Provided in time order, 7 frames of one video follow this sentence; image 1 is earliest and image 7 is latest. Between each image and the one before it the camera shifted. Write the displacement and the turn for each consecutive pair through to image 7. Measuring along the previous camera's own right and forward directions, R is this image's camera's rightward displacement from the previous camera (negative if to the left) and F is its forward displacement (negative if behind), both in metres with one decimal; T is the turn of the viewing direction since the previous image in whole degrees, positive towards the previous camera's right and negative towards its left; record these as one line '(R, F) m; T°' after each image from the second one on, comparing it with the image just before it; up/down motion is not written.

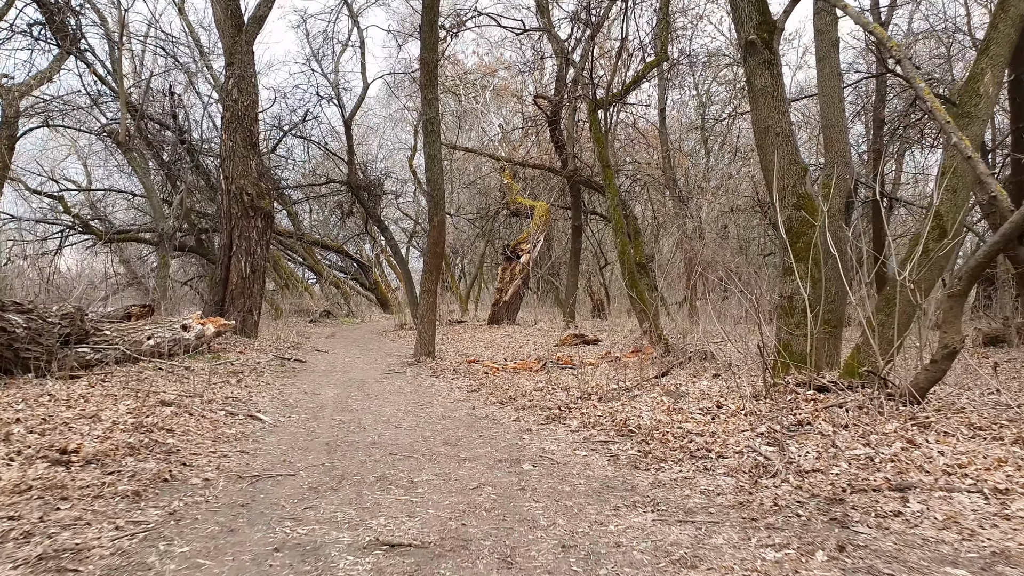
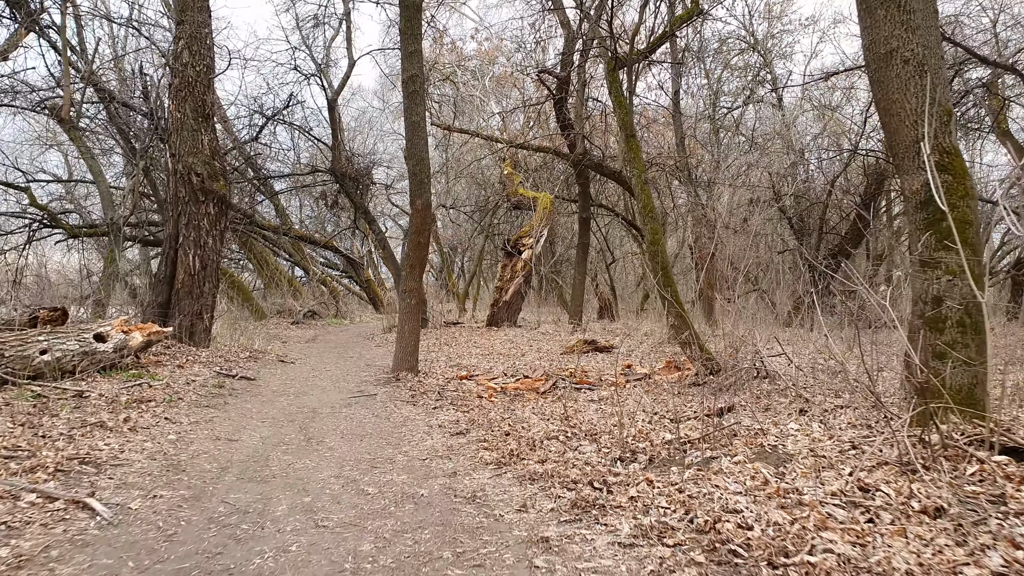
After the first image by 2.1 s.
(0.0, +1.5) m; 0°
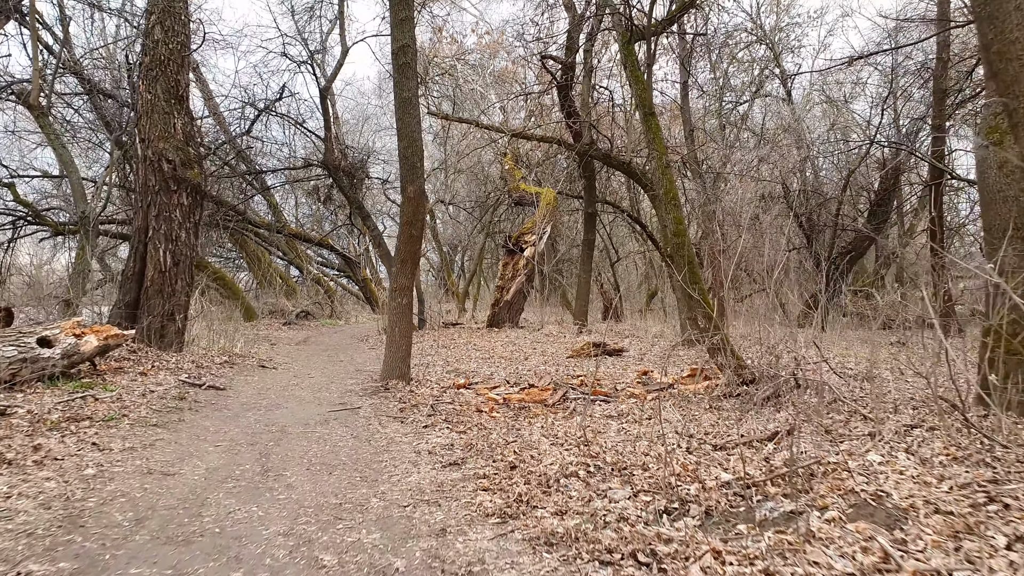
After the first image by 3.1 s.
(0.0, +0.7) m; 0°
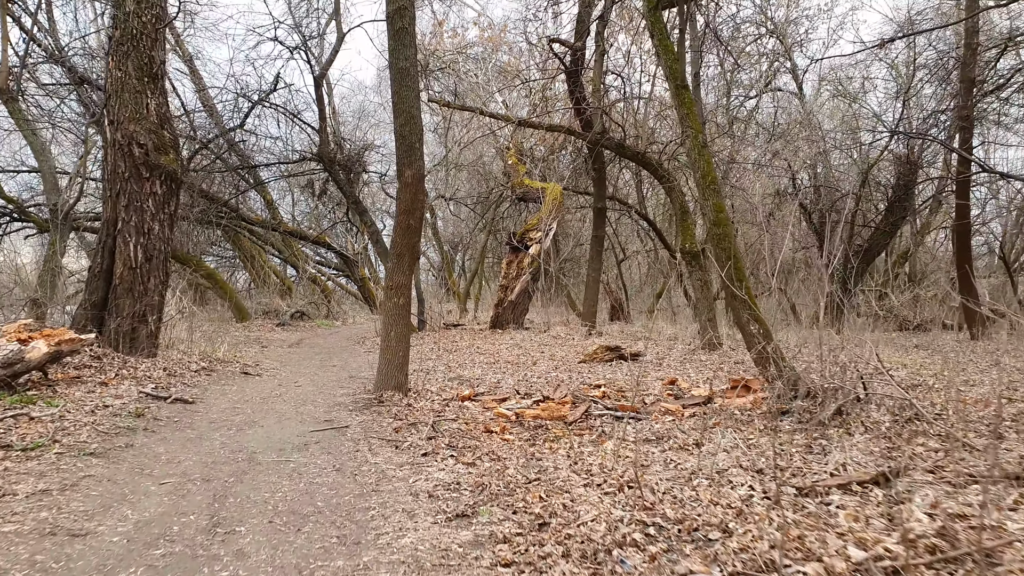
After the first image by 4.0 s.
(-0.1, +0.7) m; 0°
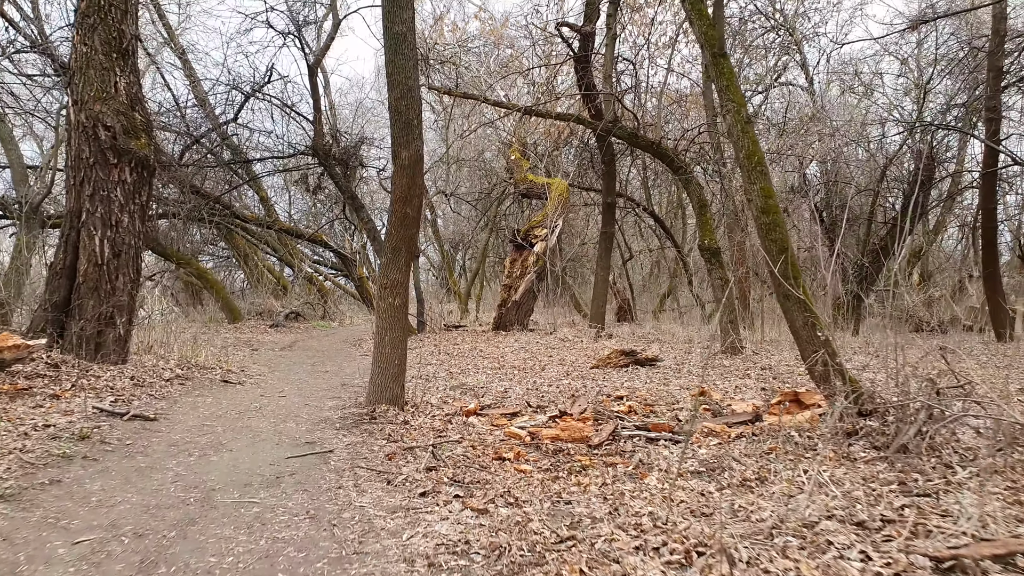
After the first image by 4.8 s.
(-0.1, +0.6) m; 0°
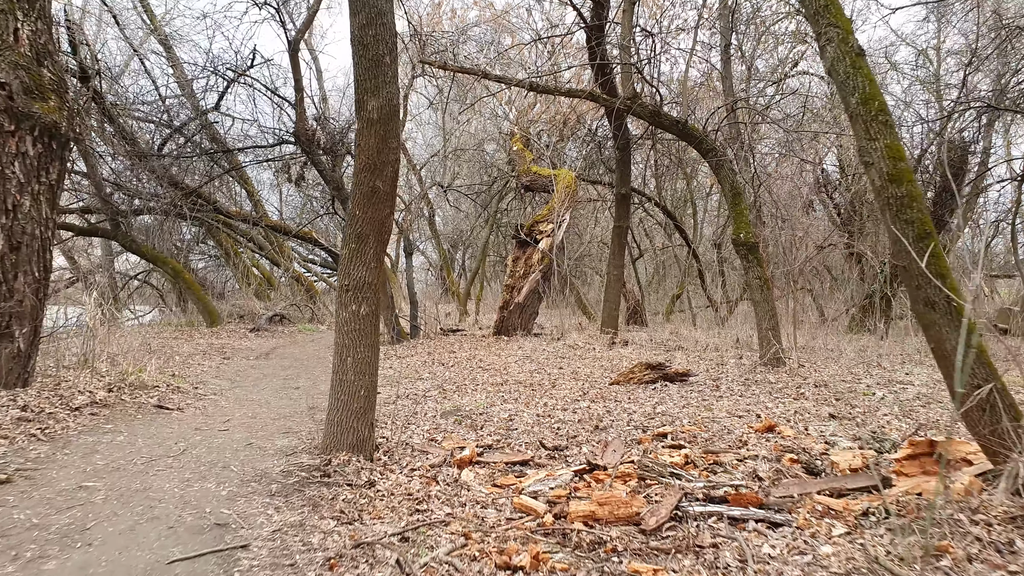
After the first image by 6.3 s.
(-0.1, +1.2) m; 0°
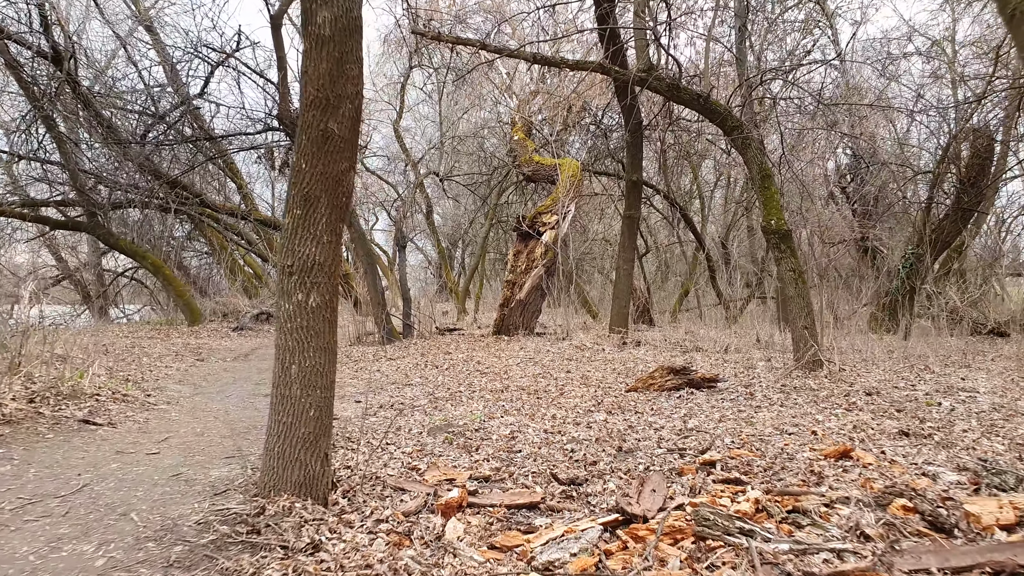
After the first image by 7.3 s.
(0.0, +0.9) m; 0°
